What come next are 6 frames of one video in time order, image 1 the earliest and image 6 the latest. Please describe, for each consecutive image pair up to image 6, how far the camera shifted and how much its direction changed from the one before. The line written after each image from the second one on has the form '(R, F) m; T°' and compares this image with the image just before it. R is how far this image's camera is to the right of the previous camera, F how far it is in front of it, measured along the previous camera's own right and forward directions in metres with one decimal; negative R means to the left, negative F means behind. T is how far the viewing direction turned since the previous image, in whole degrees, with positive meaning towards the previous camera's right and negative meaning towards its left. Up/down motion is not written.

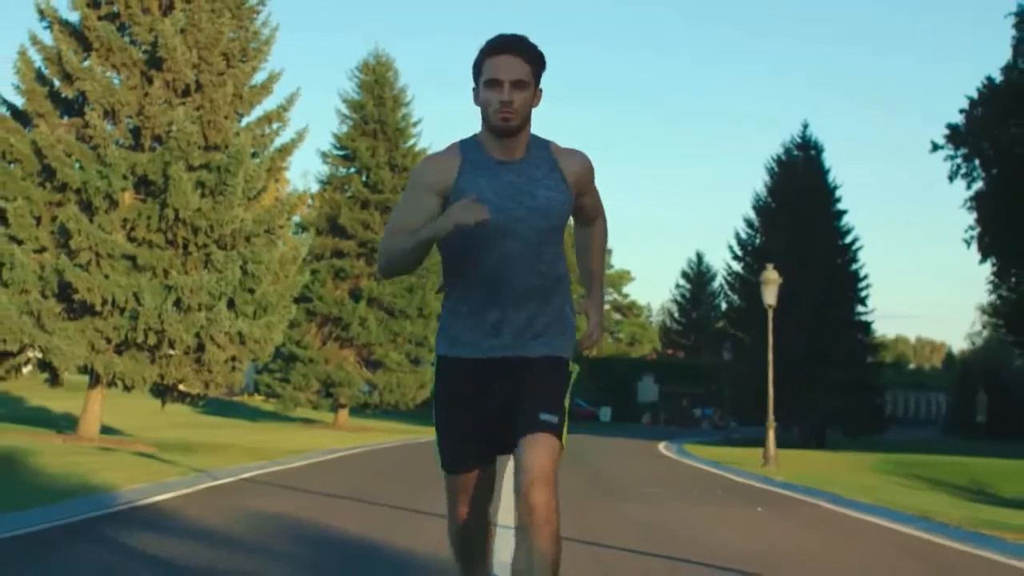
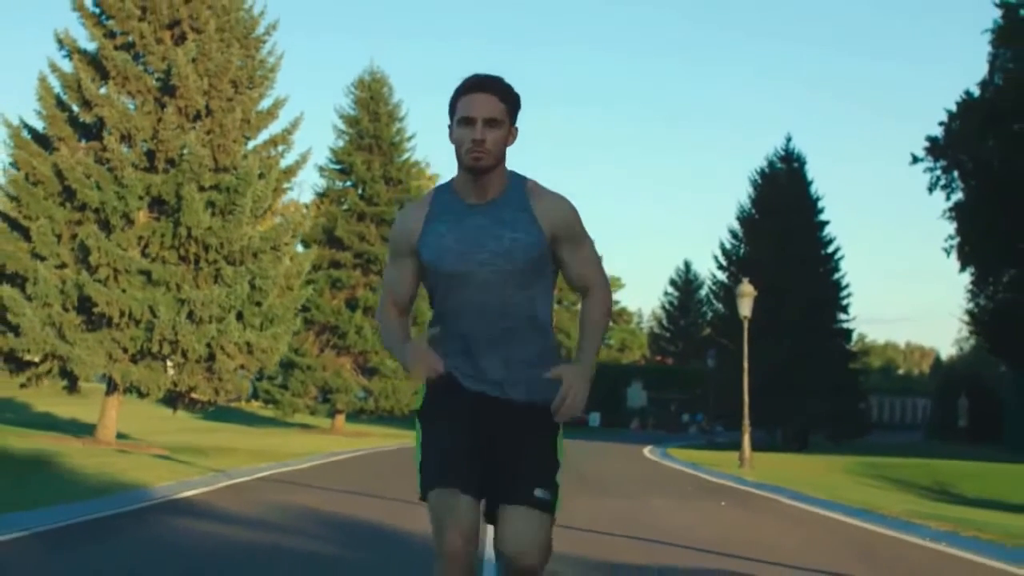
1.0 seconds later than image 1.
(0.0, -1.3) m; 0°
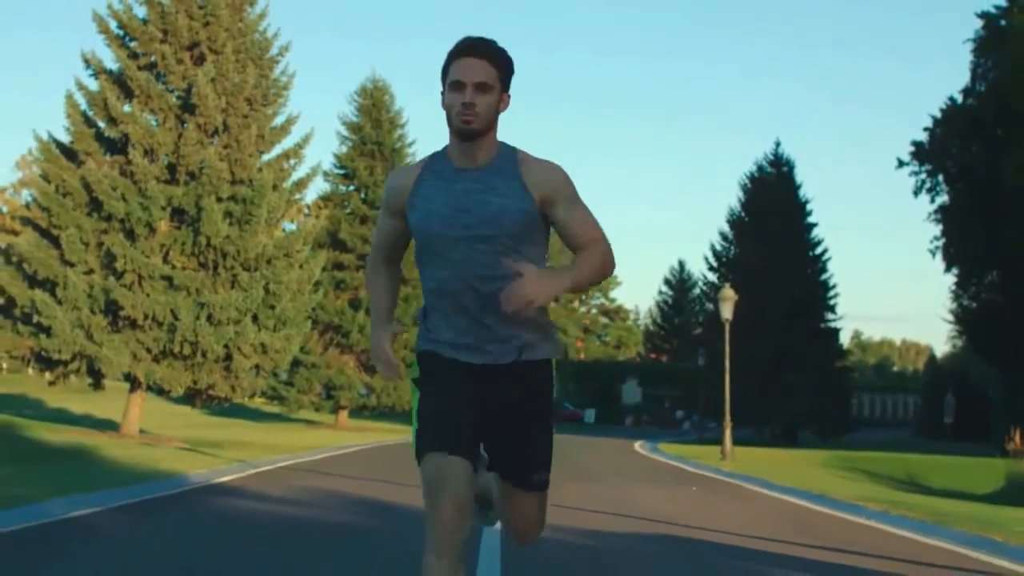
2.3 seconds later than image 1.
(0.0, -1.4) m; 0°
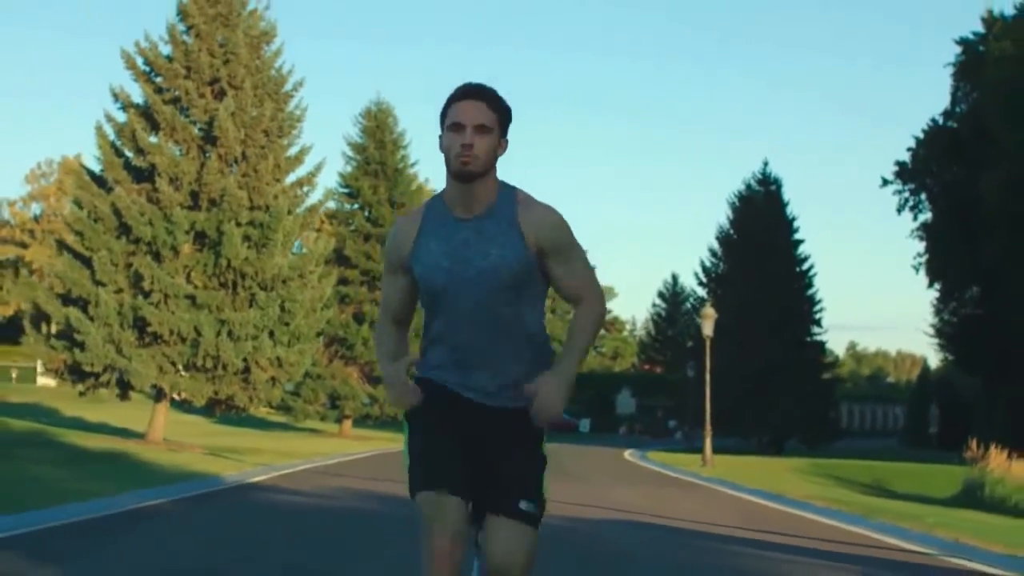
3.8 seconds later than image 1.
(0.0, -1.8) m; 0°
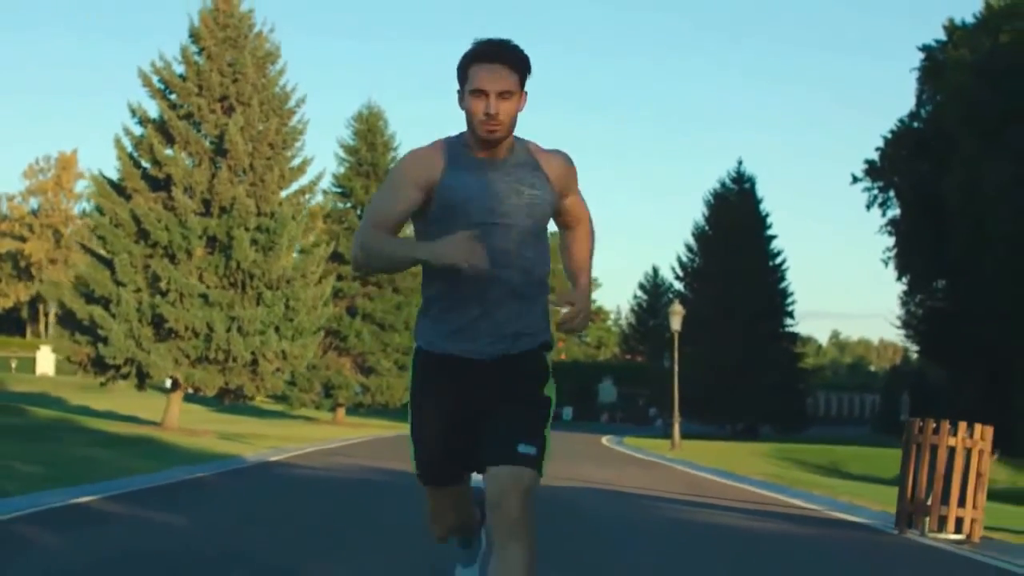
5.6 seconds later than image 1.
(0.0, -2.2) m; +1°
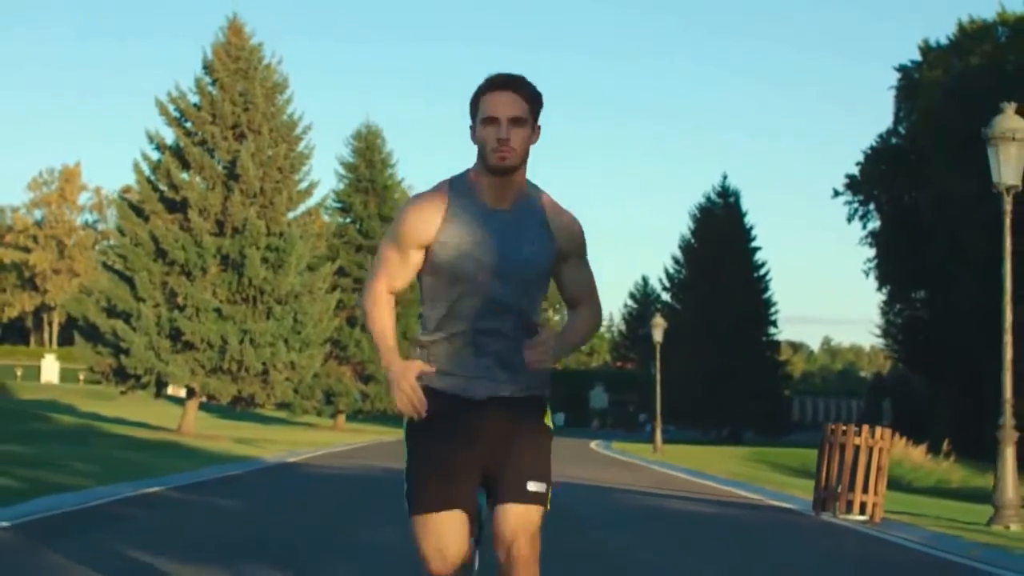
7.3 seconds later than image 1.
(0.0, -1.9) m; 0°
